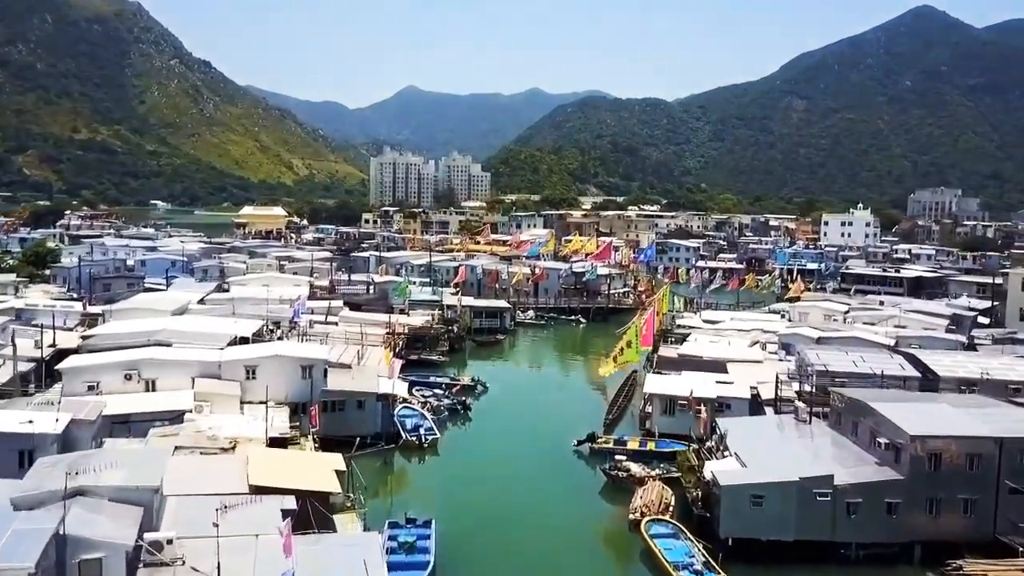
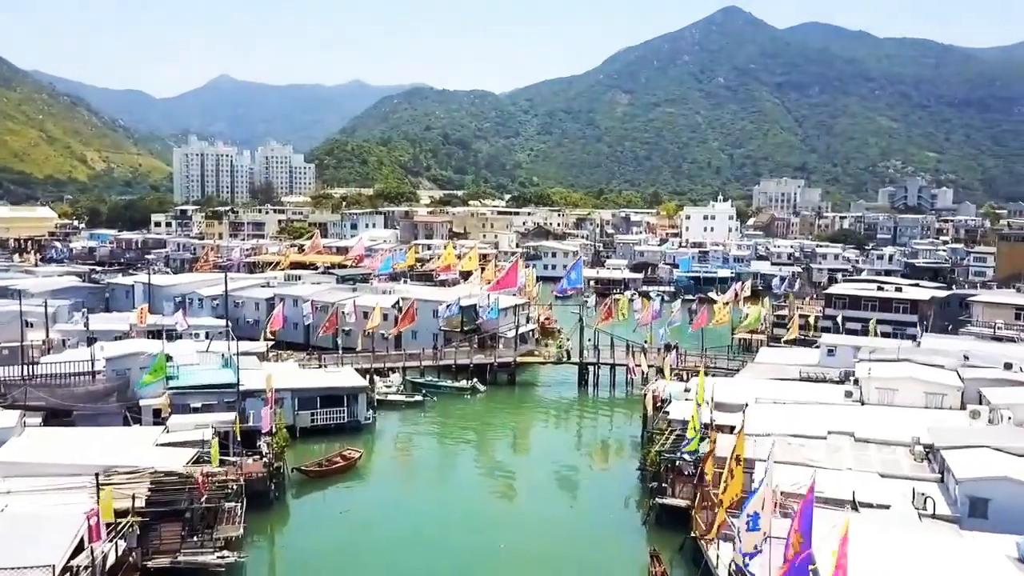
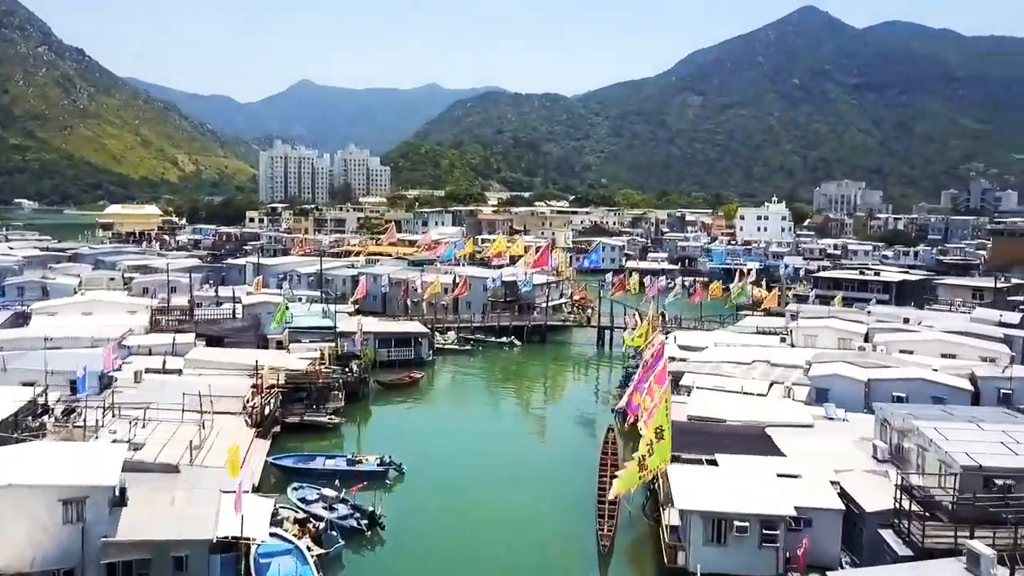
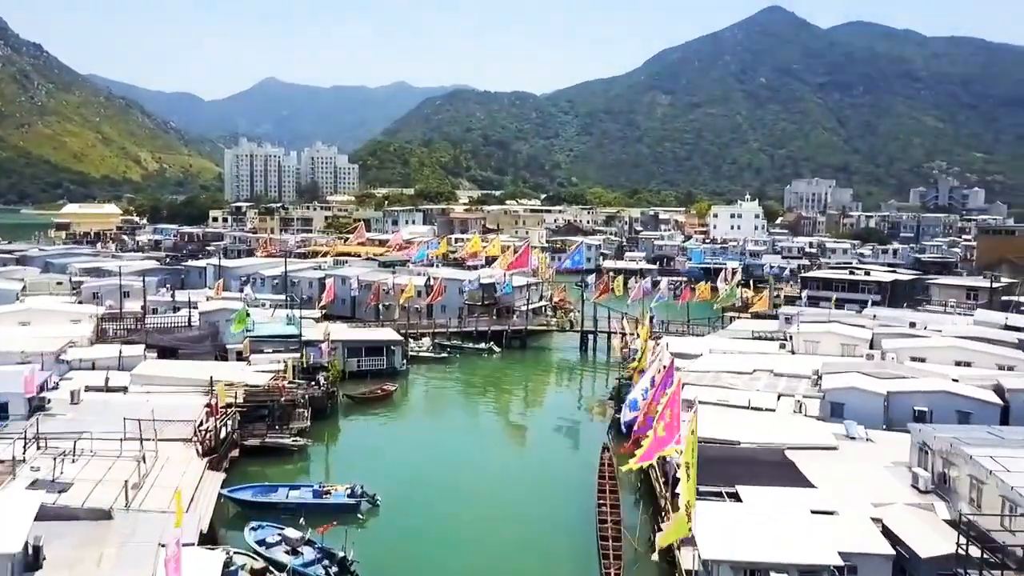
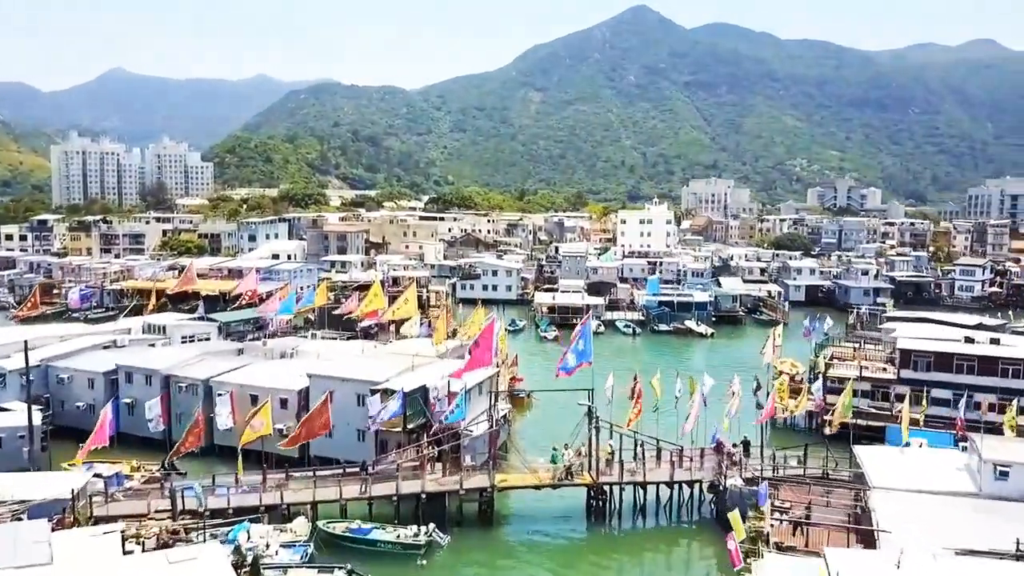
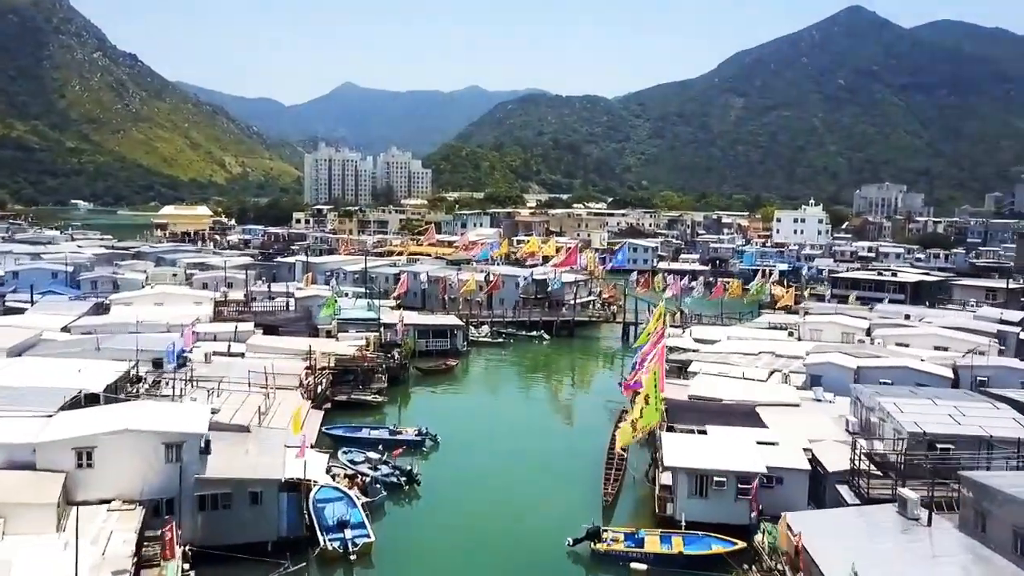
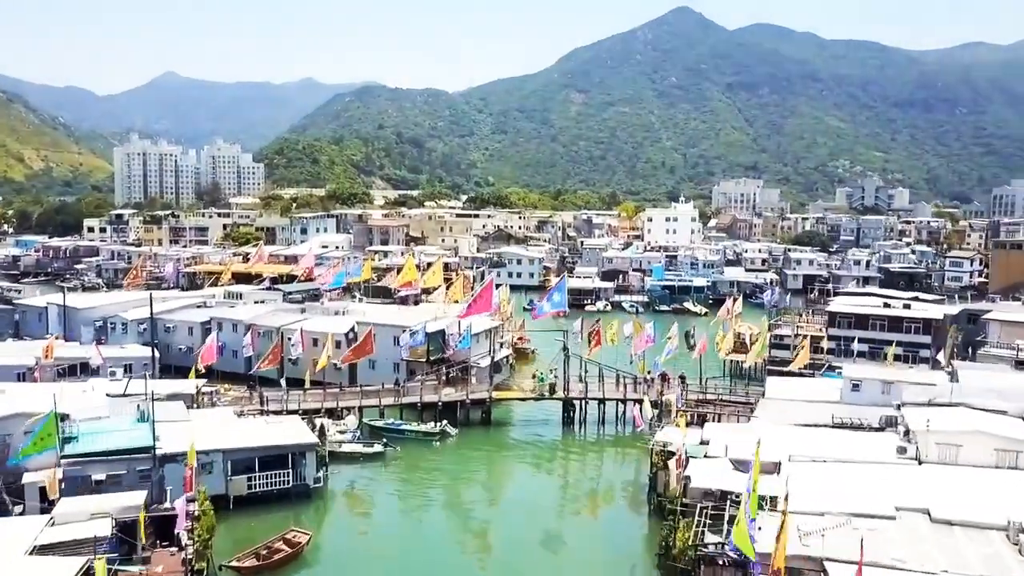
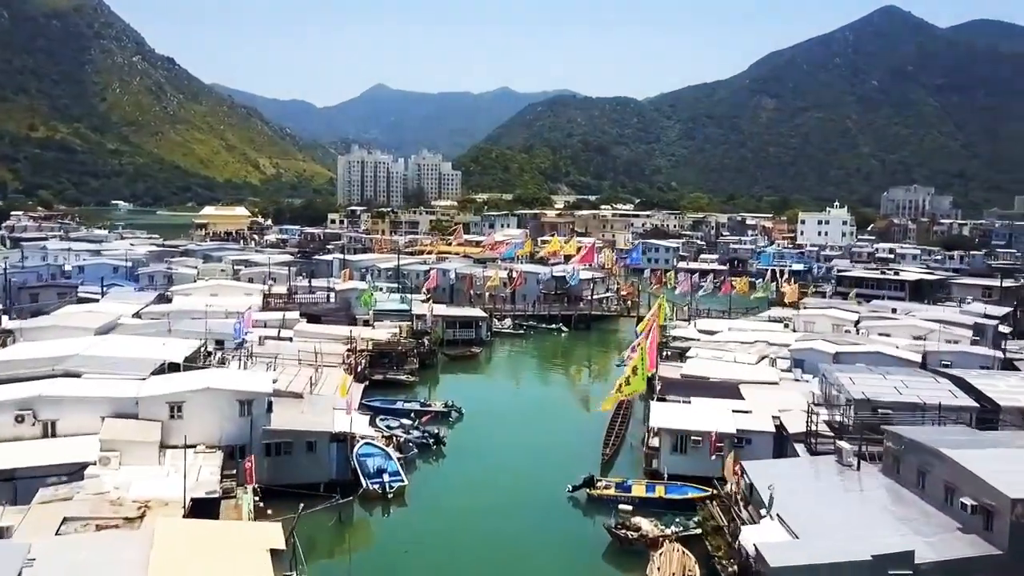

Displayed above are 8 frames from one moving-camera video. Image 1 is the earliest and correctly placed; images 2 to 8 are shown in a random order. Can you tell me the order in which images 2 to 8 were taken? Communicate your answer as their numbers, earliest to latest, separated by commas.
8, 6, 3, 4, 2, 7, 5
